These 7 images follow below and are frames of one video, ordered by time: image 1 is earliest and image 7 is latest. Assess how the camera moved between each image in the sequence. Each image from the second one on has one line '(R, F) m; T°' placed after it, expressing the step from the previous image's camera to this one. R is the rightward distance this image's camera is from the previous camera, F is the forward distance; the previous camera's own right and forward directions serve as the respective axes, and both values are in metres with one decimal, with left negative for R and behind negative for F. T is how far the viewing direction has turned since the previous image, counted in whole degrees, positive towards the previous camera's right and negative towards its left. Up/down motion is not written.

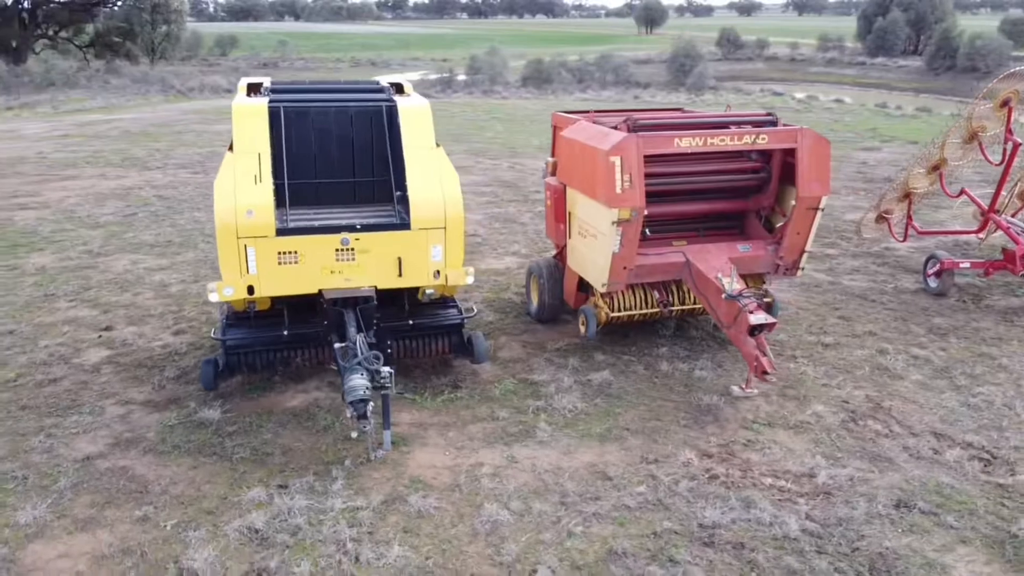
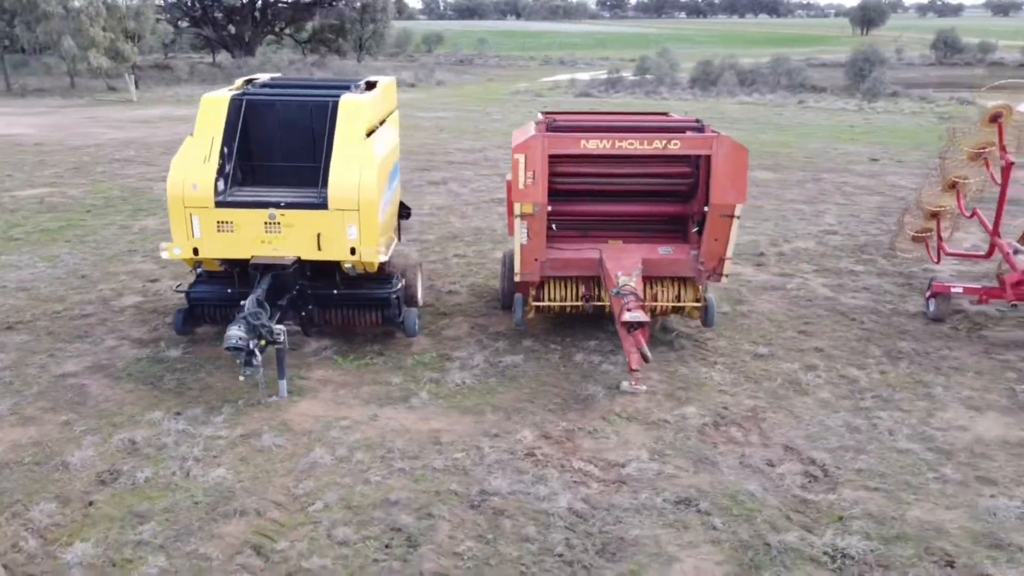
(+2.1, -0.2) m; -14°
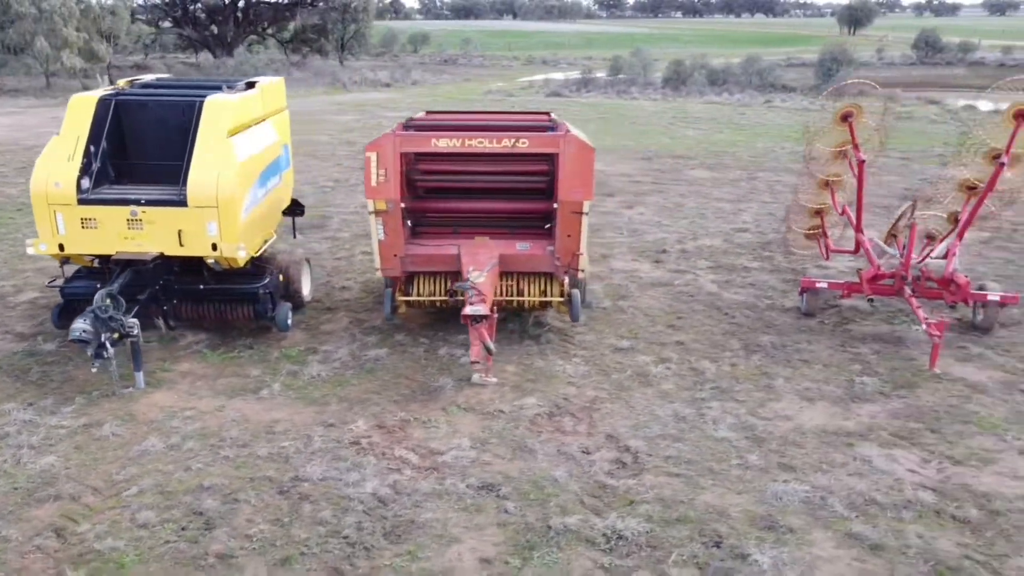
(+1.1, -0.2) m; 0°
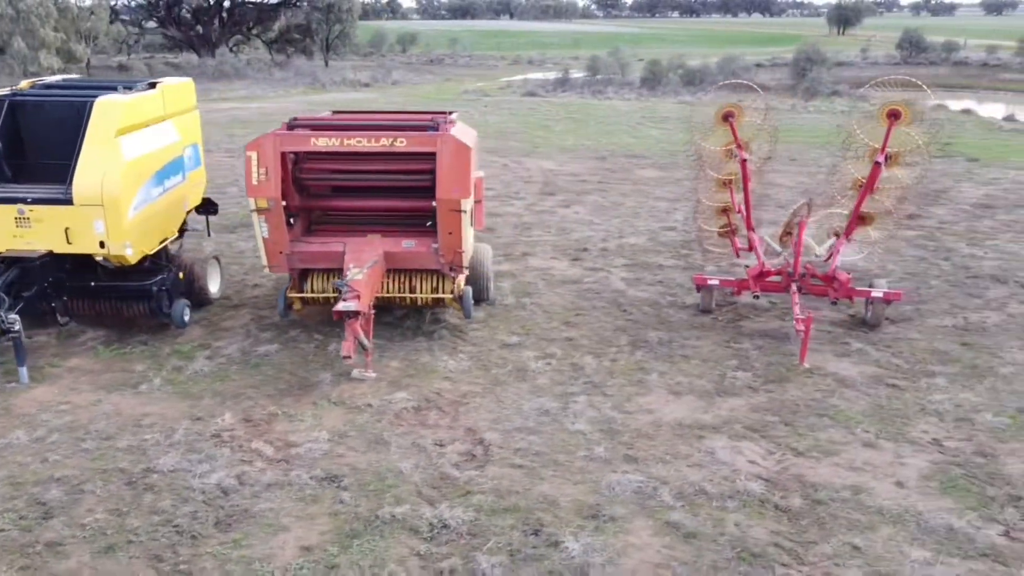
(+0.9, -0.1) m; 0°
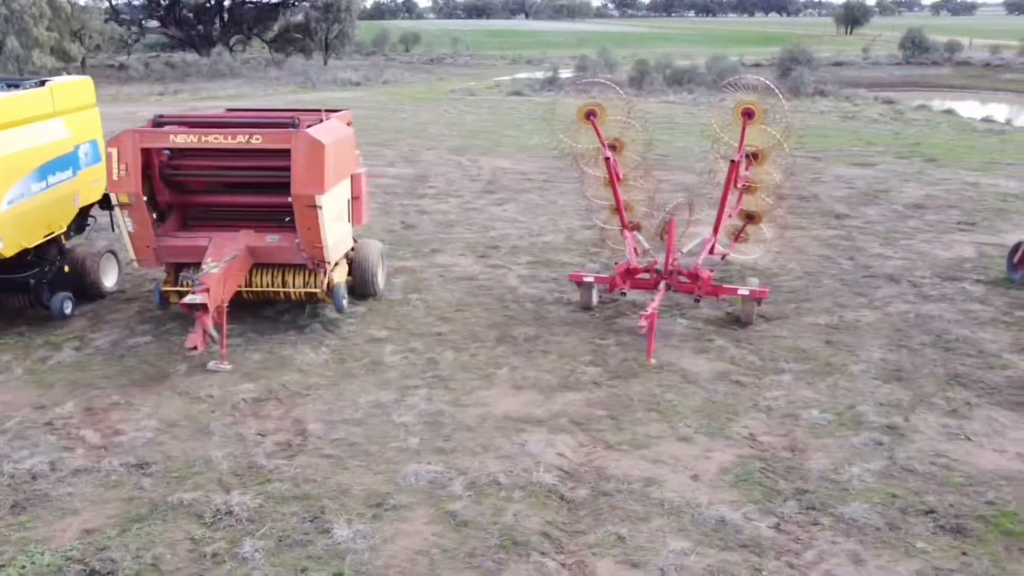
(+1.3, -0.1) m; -1°
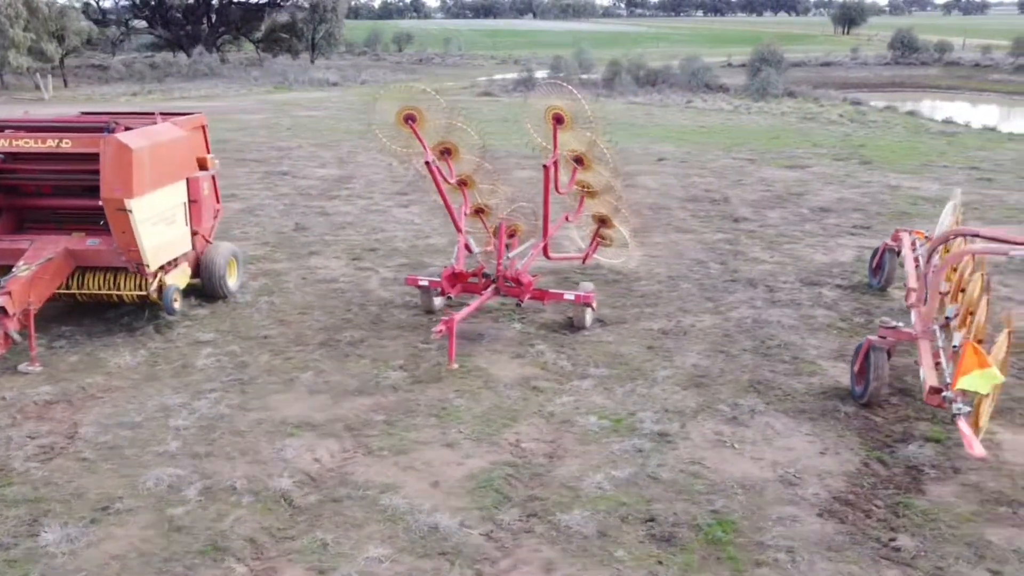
(+1.6, 0.0) m; -1°
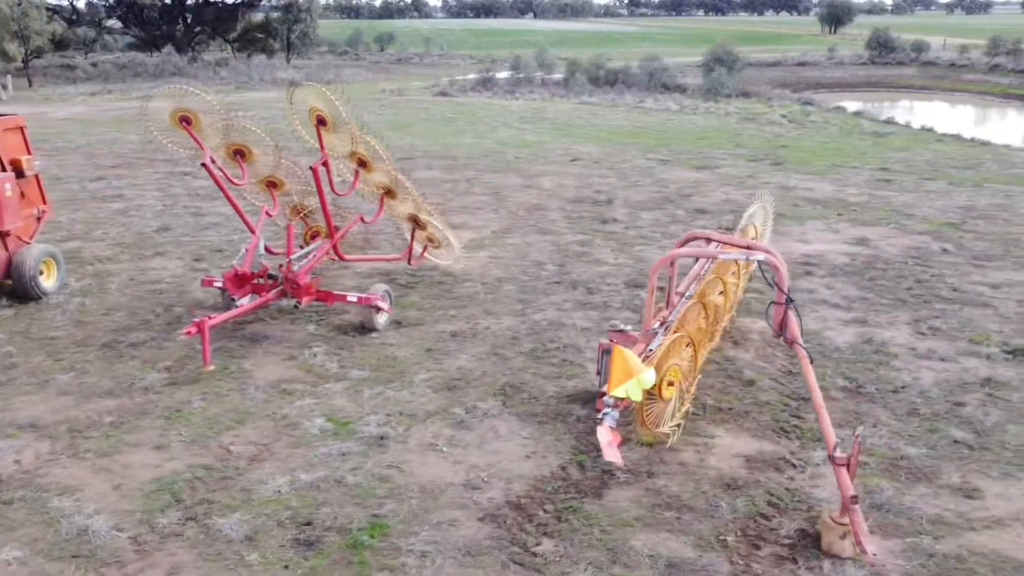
(+1.9, 0.0) m; 0°
